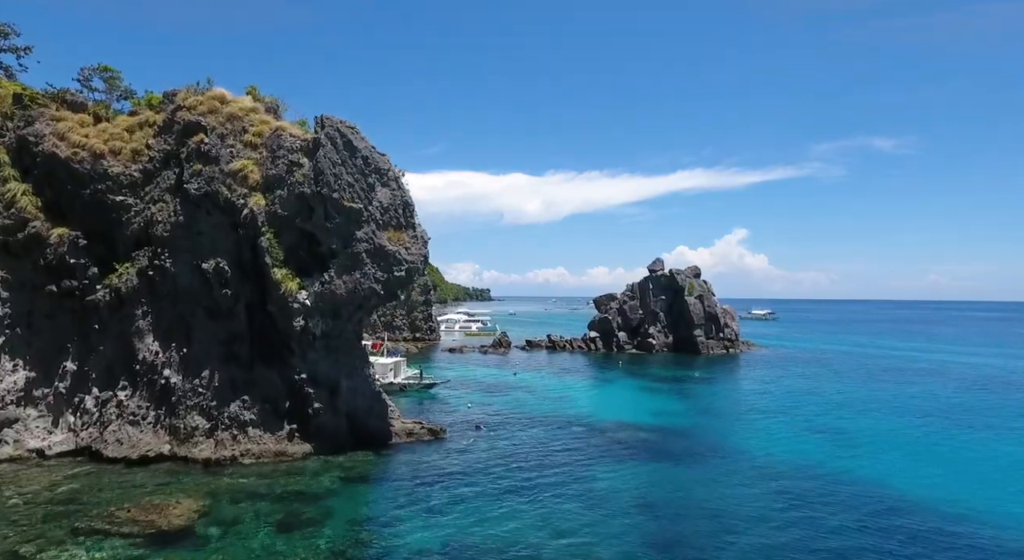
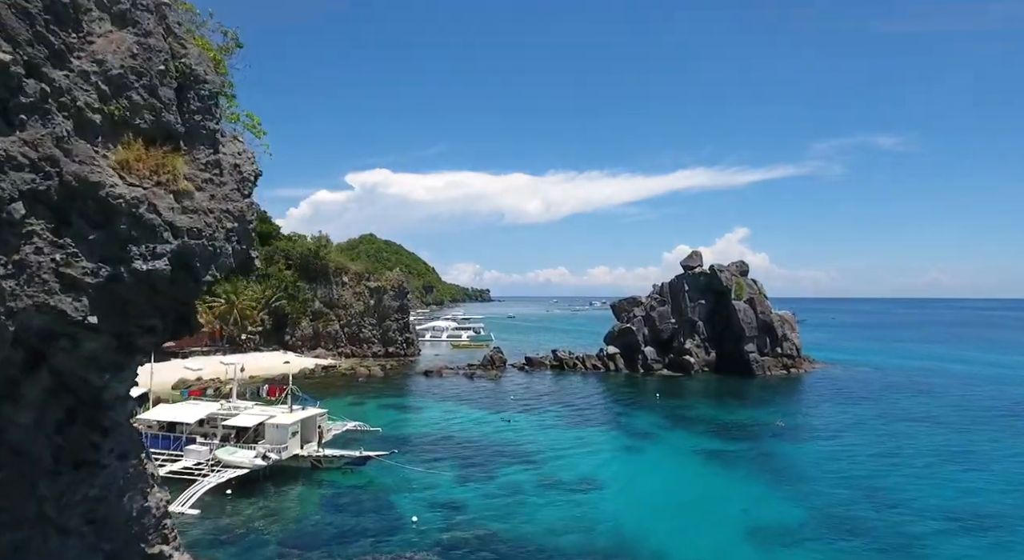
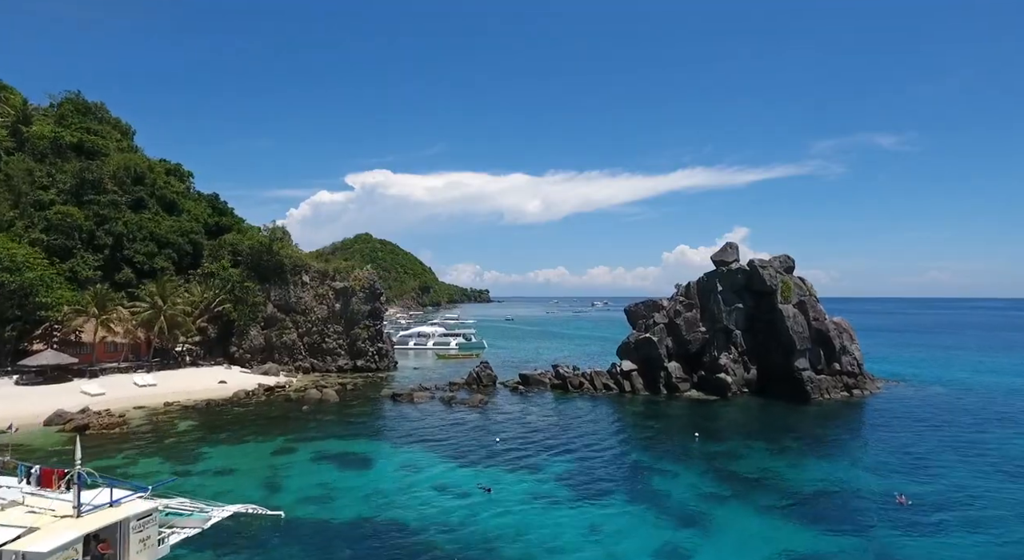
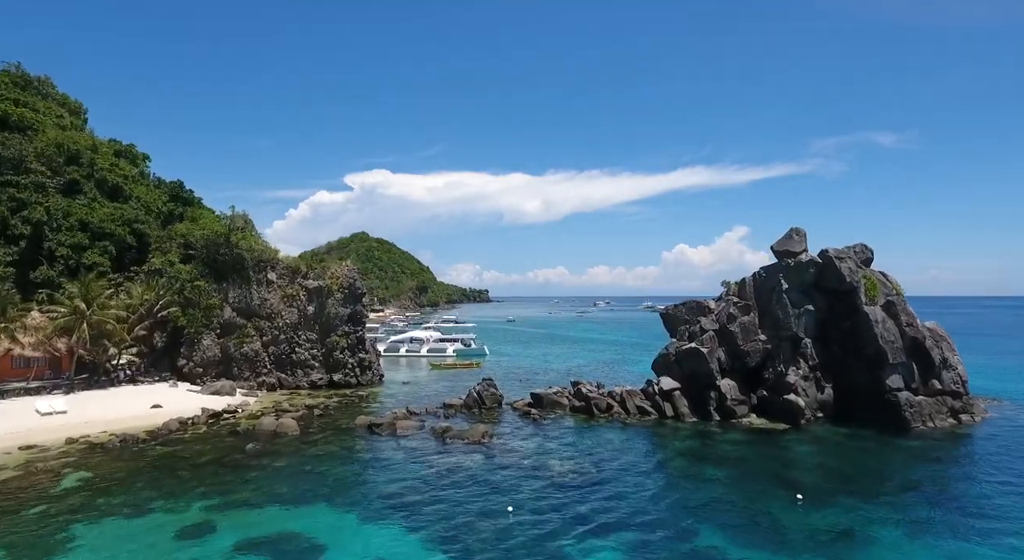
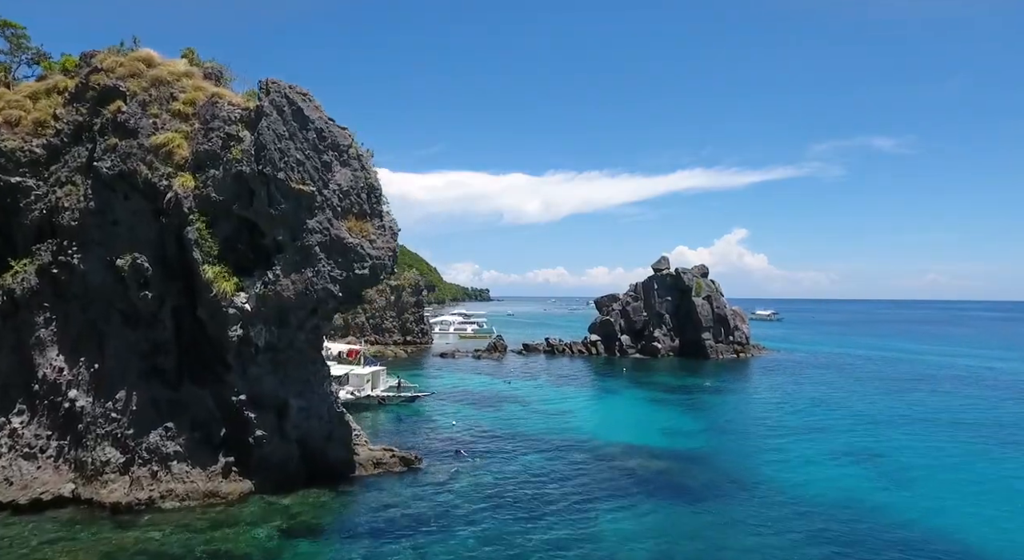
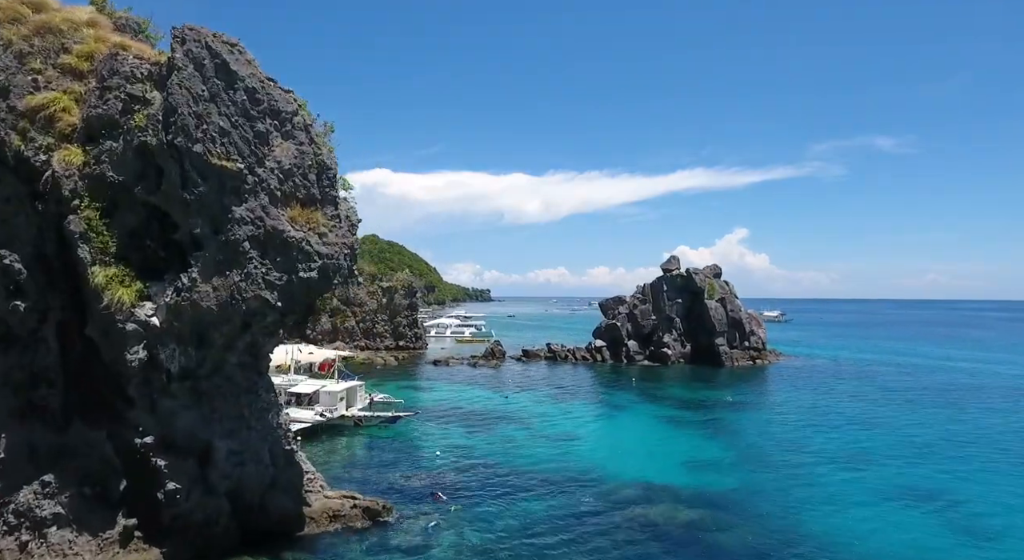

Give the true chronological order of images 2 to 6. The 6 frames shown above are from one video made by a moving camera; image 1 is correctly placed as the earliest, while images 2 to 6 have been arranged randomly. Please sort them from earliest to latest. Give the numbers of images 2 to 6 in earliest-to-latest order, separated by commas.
5, 6, 2, 3, 4
